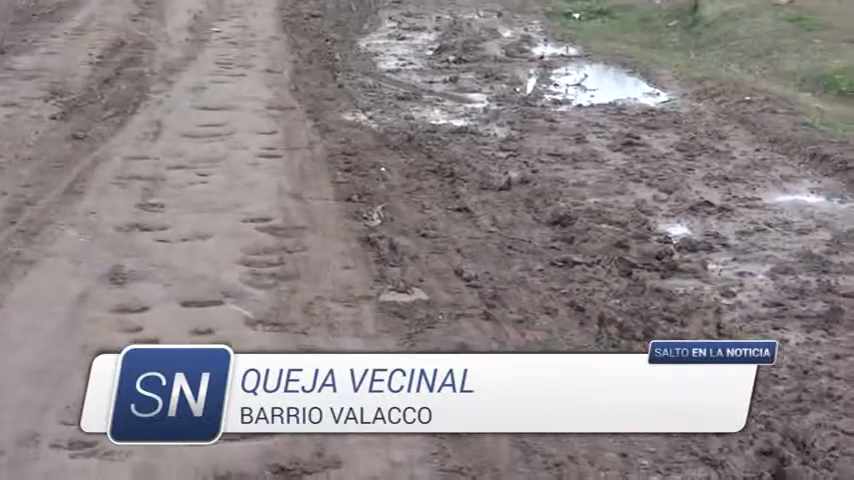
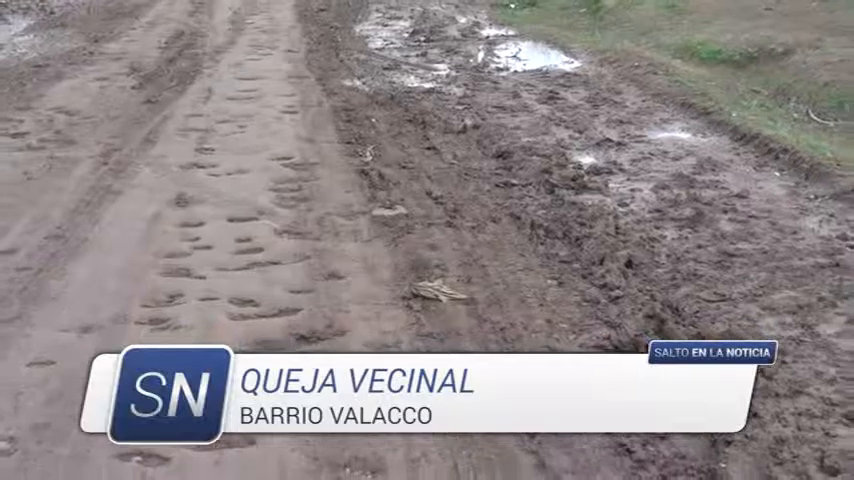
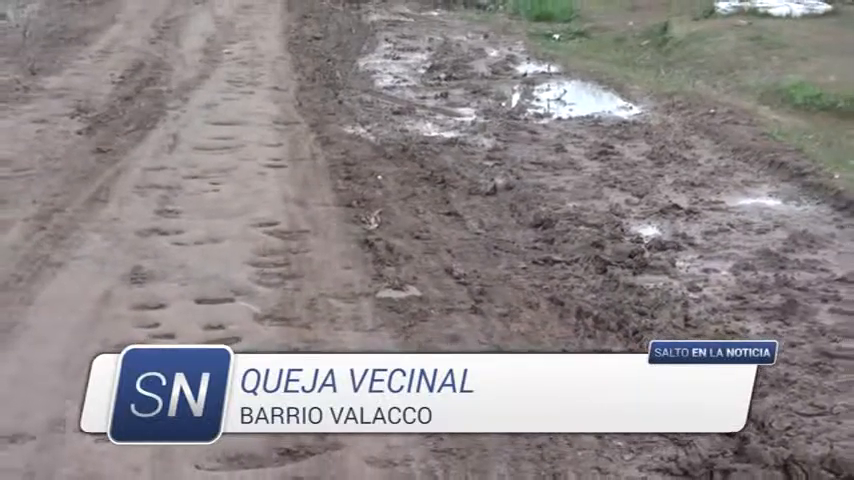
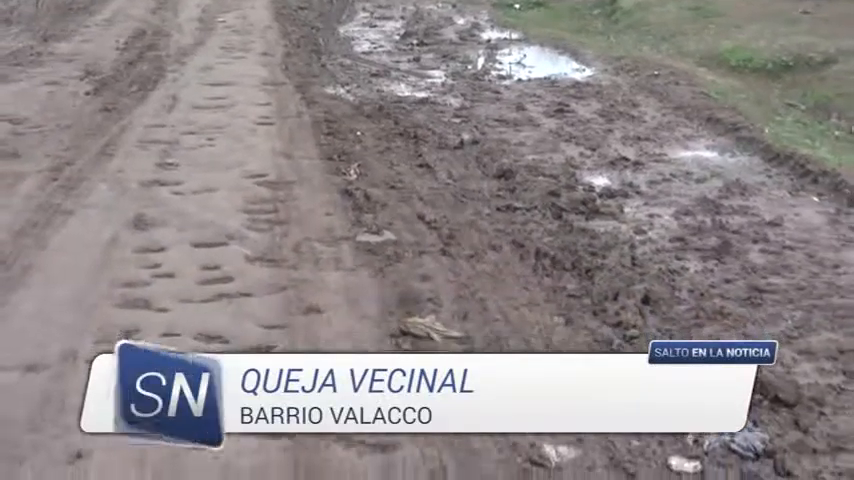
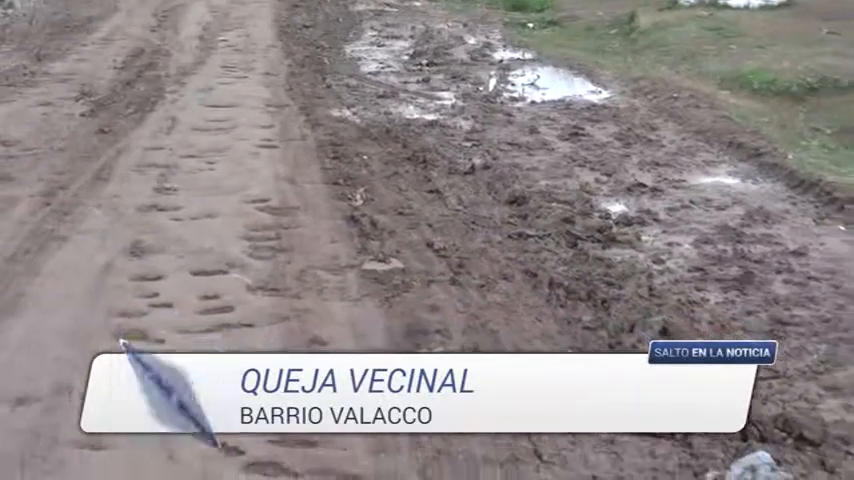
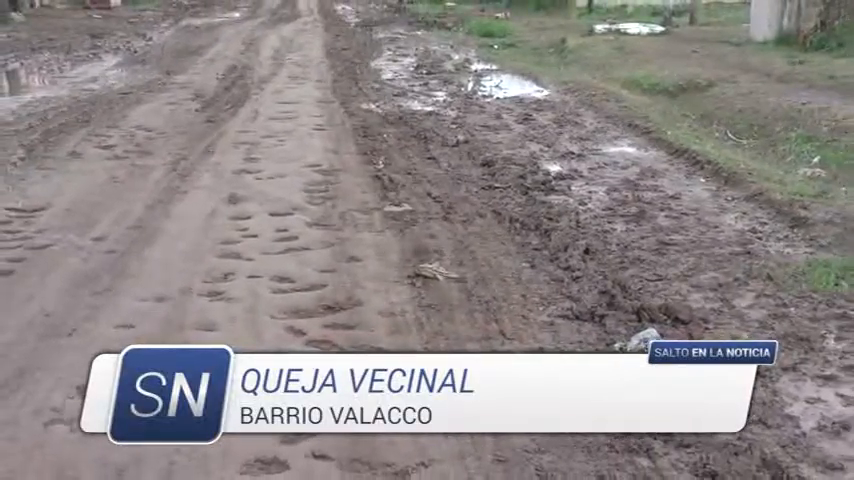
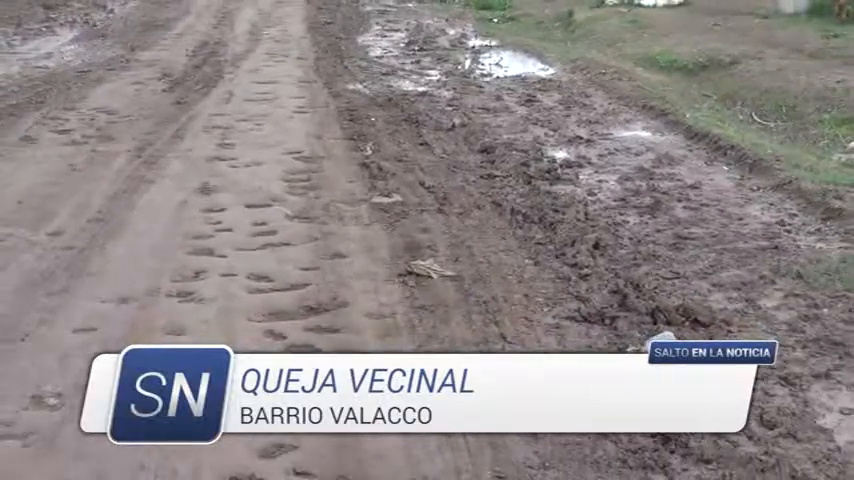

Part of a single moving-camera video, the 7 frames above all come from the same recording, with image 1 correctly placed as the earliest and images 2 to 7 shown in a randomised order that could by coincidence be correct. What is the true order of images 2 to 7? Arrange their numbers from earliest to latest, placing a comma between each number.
3, 5, 4, 2, 7, 6
